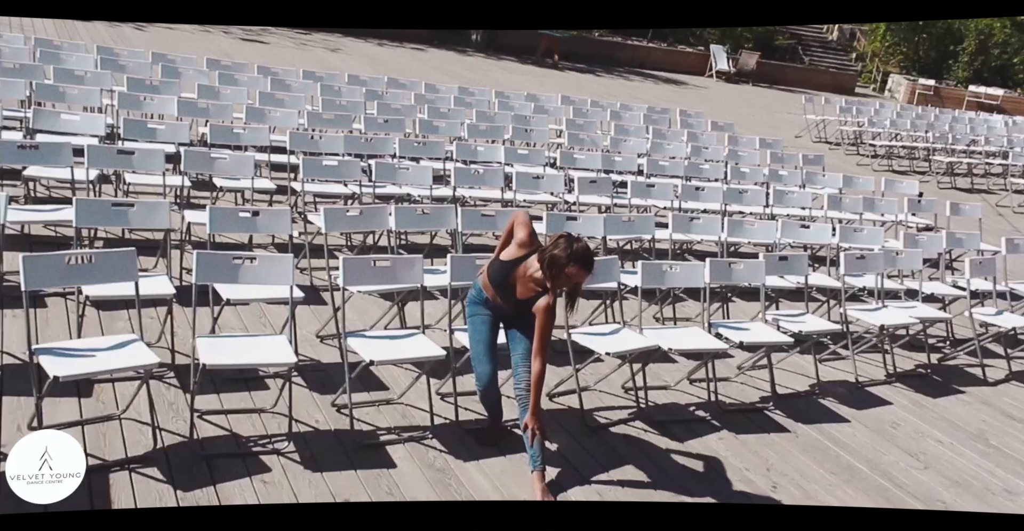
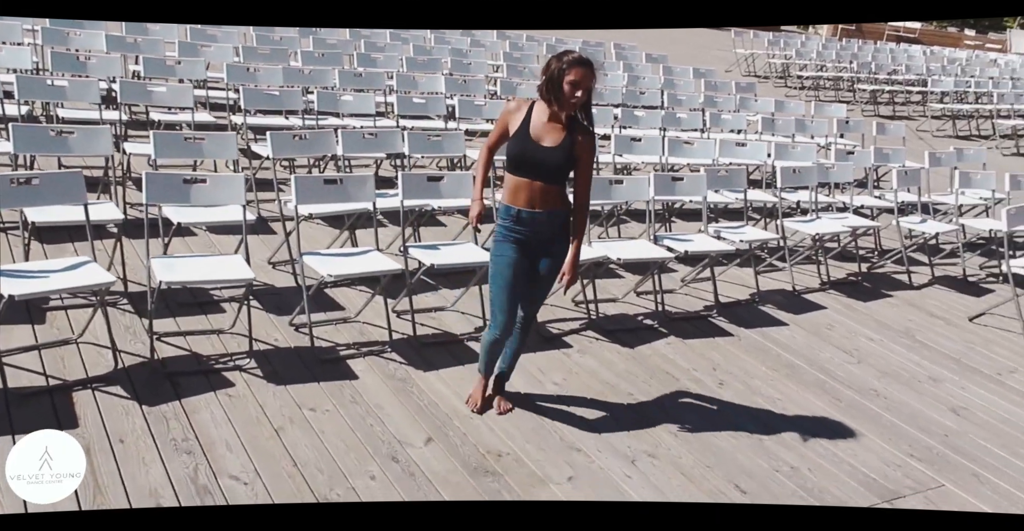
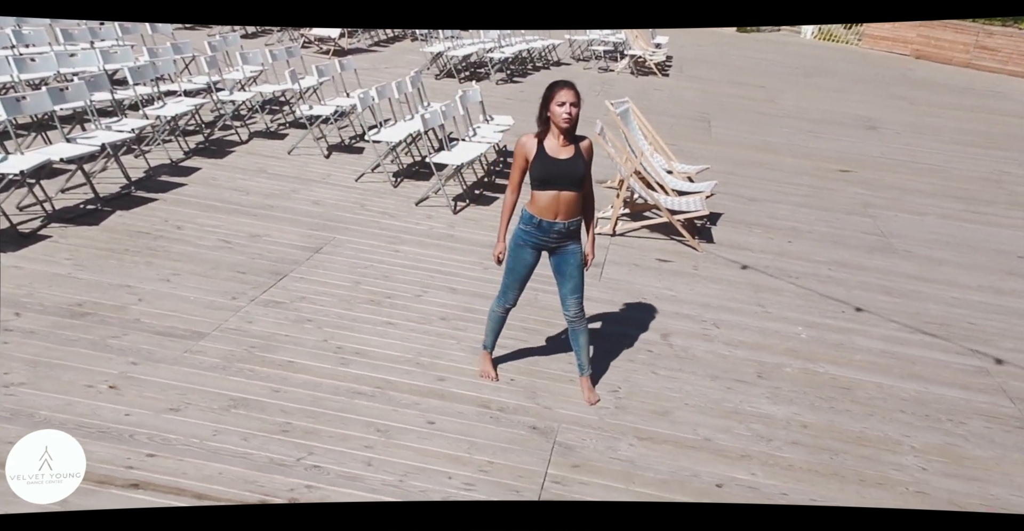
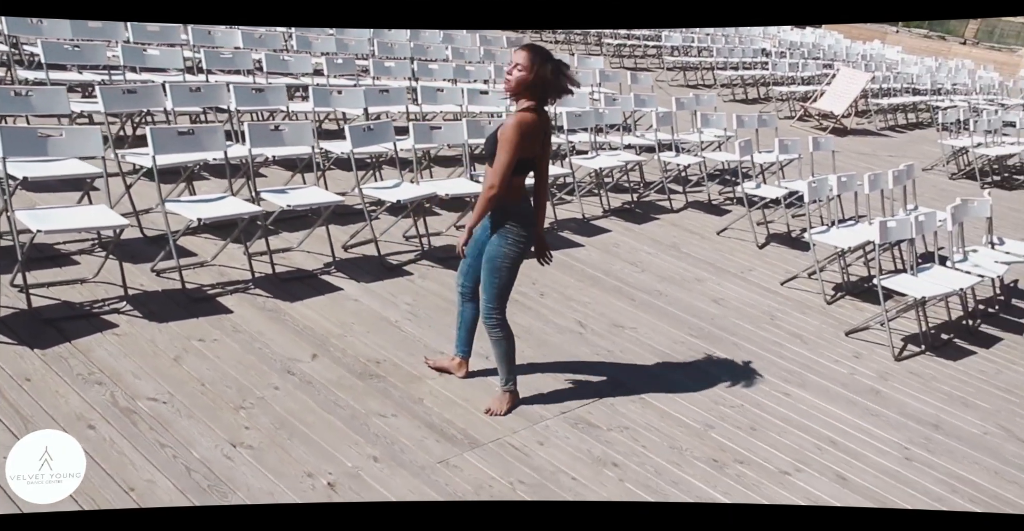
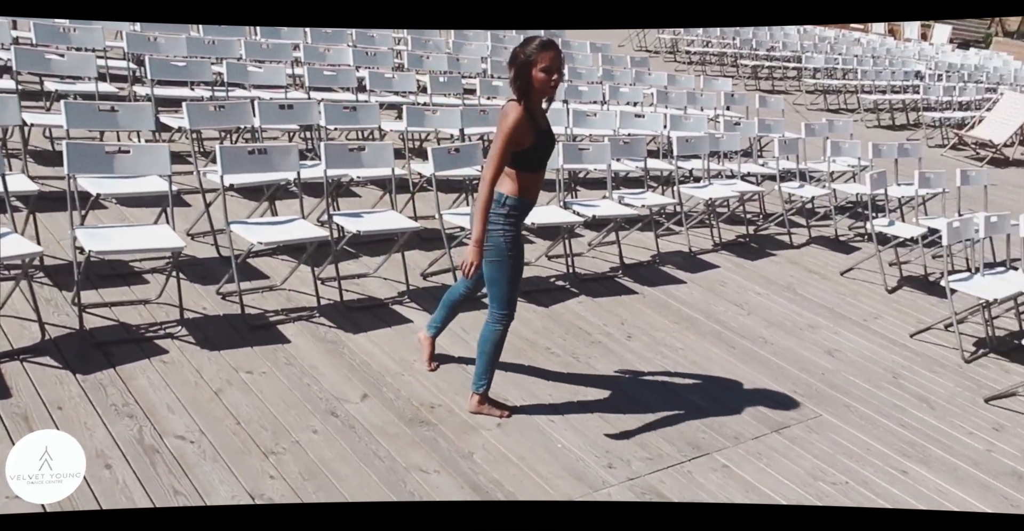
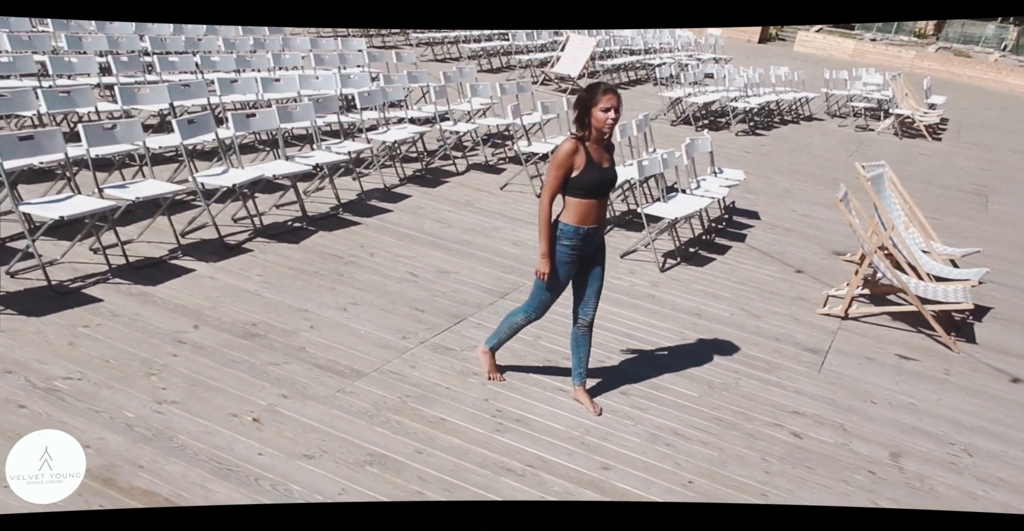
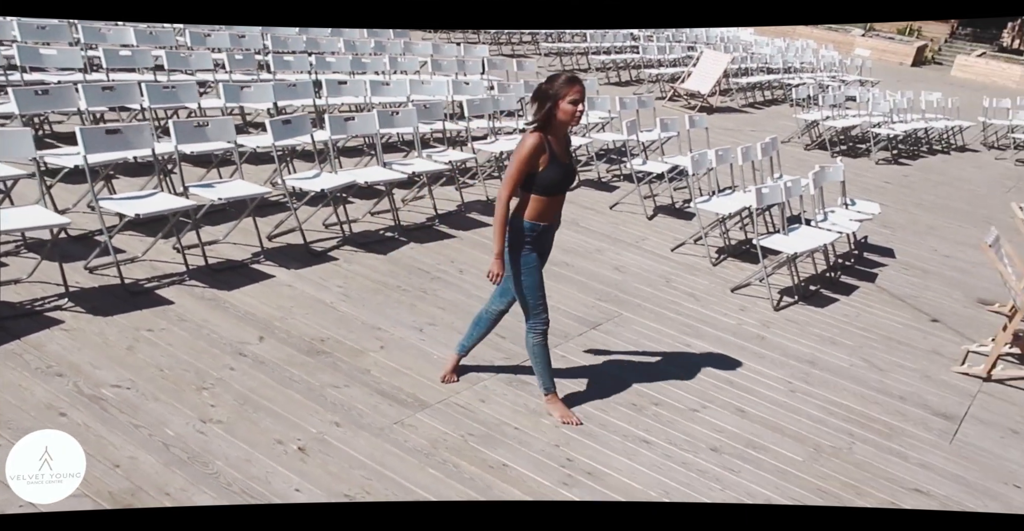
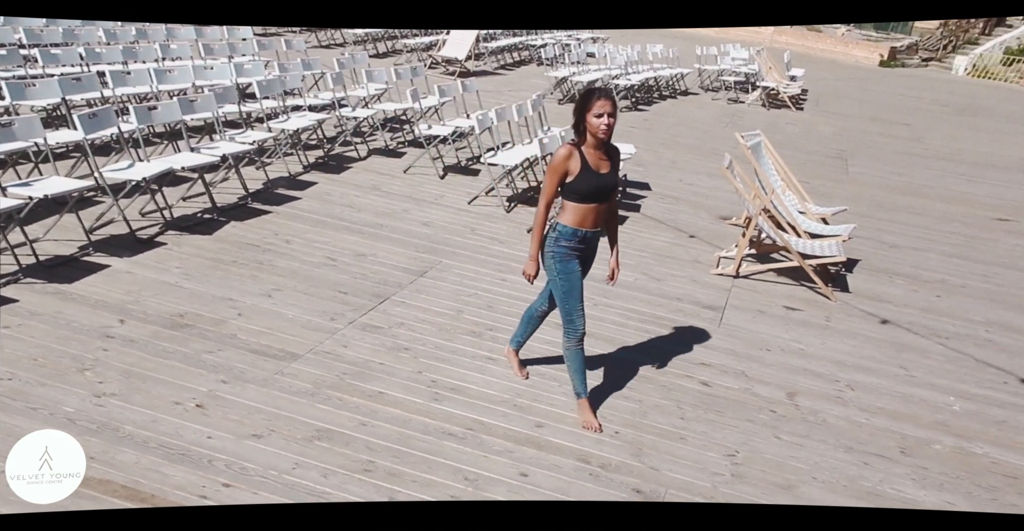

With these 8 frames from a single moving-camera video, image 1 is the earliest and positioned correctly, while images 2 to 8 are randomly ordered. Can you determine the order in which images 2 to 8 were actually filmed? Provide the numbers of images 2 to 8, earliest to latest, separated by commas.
2, 5, 4, 7, 6, 8, 3
